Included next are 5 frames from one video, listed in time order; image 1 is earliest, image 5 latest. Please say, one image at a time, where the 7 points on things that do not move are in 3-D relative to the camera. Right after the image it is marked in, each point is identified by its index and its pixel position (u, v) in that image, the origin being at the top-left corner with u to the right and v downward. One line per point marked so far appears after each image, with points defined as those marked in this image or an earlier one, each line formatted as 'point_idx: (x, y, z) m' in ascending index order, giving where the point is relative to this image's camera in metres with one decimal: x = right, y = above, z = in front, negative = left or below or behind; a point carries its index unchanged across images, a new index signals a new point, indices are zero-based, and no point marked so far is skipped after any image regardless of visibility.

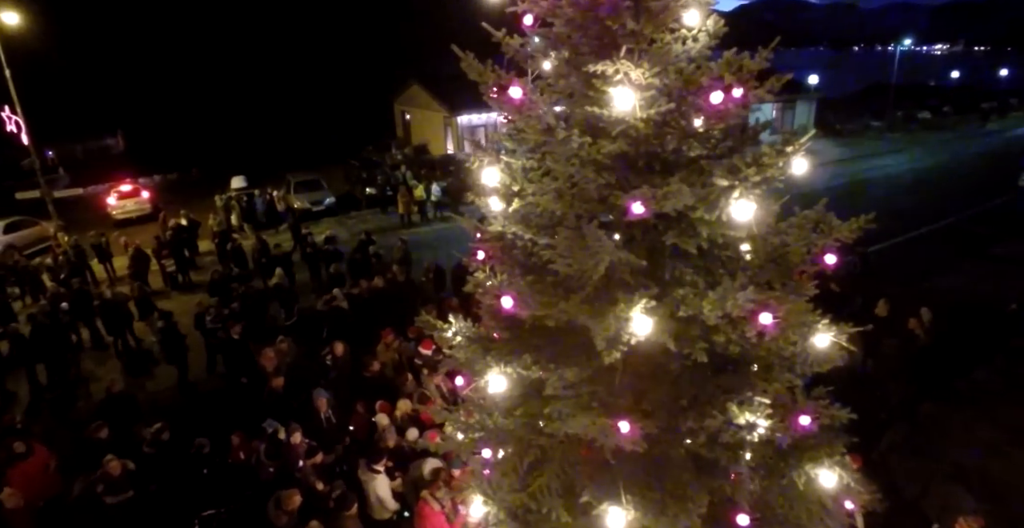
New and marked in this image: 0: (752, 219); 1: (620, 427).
0: (+1.4, +0.2, +3.7) m
1: (+0.8, -1.0, +3.9) m
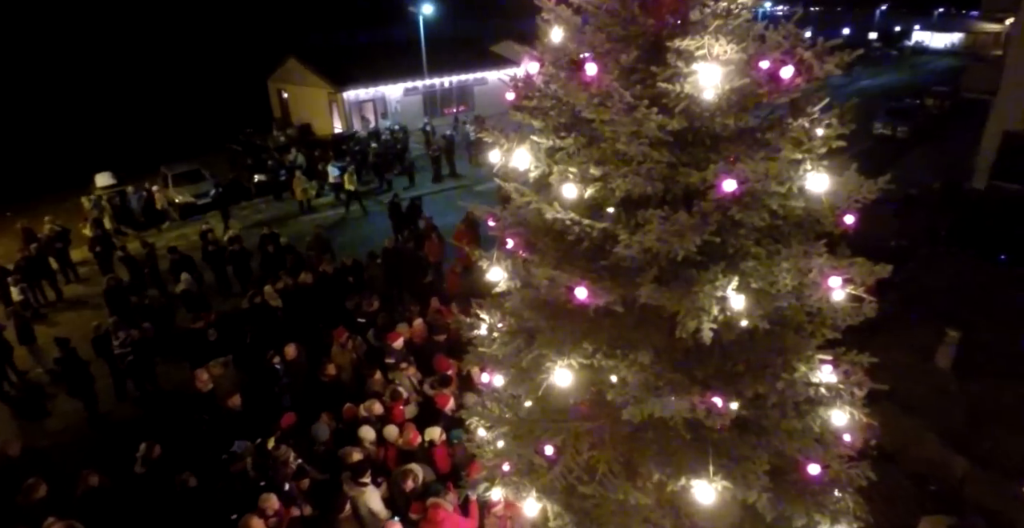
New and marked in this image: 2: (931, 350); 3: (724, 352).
0: (+1.9, +0.4, +3.8) m
1: (+1.3, -0.9, +4.0) m
2: (+6.2, -1.3, +9.5) m
3: (+1.5, -0.6, +4.2) m
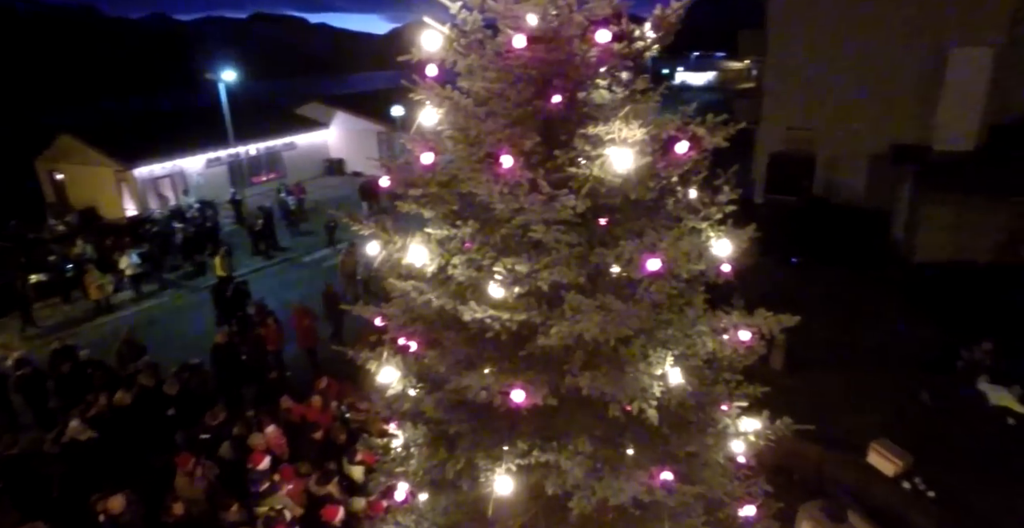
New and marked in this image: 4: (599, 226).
0: (+1.3, +0.1, +4.0) m
1: (+0.9, -1.3, +3.9) m
2: (+4.2, -1.5, +10.6) m
3: (+1.0, -1.0, +4.2) m
4: (+0.5, +0.2, +3.9) m
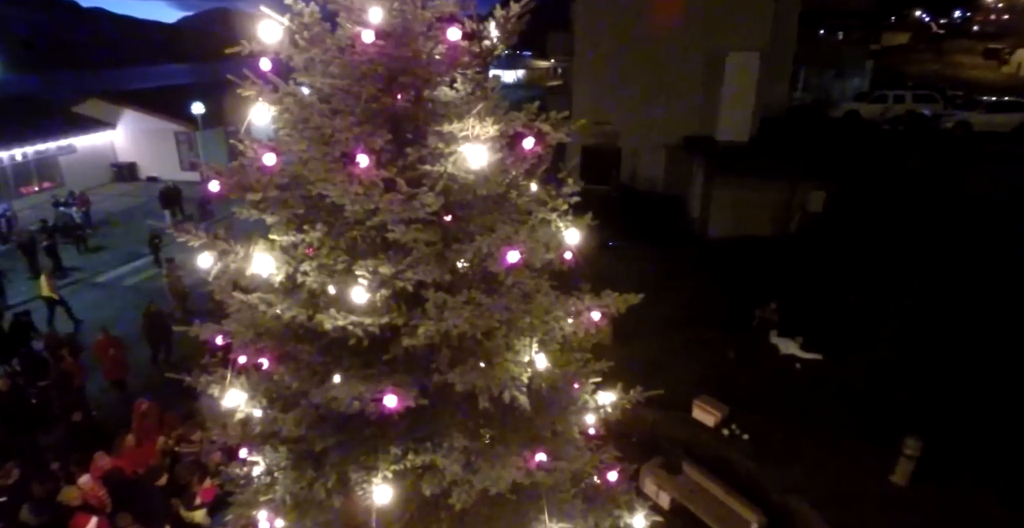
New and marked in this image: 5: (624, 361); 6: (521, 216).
0: (+0.4, +0.1, +4.2) m
1: (+0.2, -1.2, +4.1) m
2: (+1.5, -1.3, +11.4) m
3: (+0.1, -1.0, +4.3) m
4: (-0.3, +0.3, +3.9) m
5: (+1.8, -1.6, +10.4) m
6: (+0.1, +0.3, +4.0) m
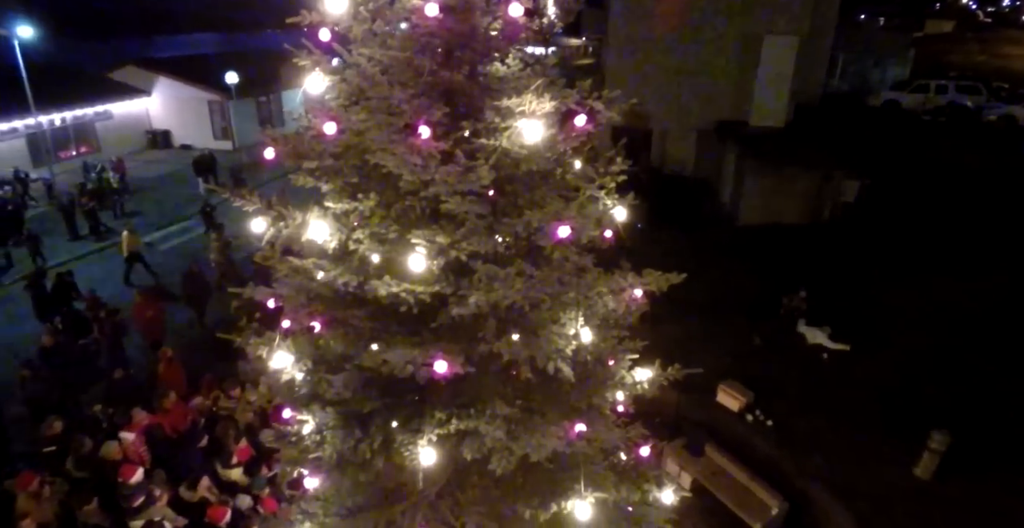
0: (+0.7, +0.3, +4.3) m
1: (+0.4, -1.1, +4.2) m
2: (+2.0, -0.9, +11.5) m
3: (+0.4, -0.8, +4.4) m
4: (0.0, +0.4, +4.0) m
5: (+2.2, -1.3, +10.4) m
6: (+0.4, +0.5, +4.0) m
